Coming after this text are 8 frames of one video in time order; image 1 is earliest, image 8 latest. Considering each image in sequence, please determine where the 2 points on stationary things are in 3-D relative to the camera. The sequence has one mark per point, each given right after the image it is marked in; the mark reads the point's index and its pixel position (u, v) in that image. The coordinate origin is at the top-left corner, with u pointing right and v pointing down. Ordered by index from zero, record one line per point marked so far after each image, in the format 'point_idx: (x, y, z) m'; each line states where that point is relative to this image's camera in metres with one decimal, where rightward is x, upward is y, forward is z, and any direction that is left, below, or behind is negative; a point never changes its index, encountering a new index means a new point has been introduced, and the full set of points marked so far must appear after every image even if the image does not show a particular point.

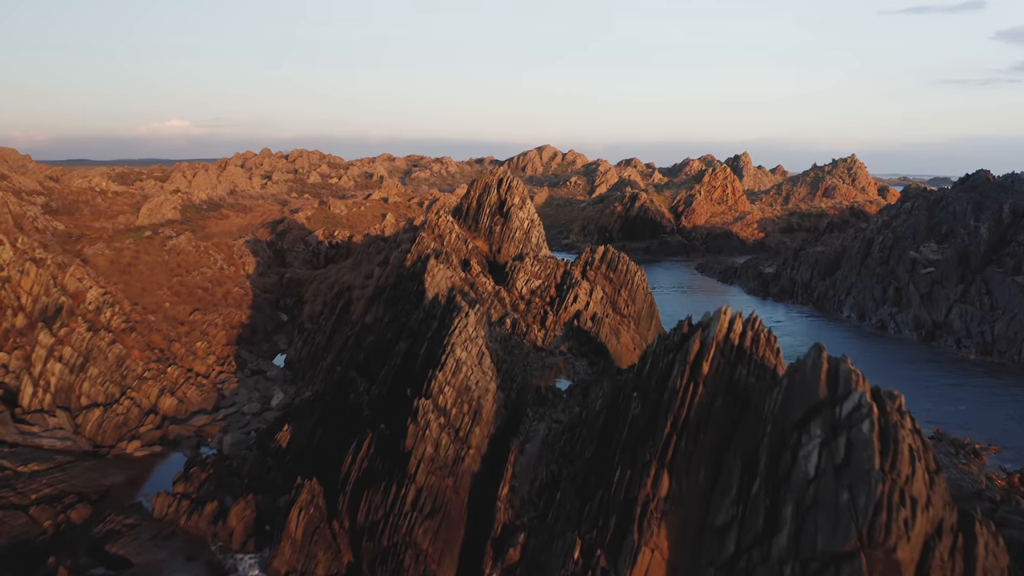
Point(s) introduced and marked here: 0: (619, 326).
0: (+2.8, -1.0, +18.1) m
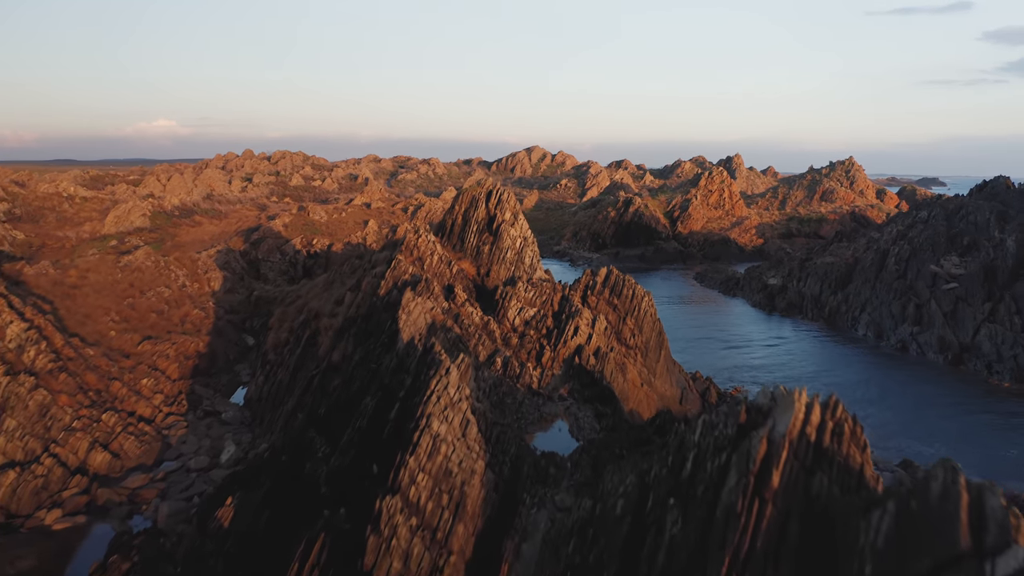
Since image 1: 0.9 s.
0: (+2.6, -1.7, +15.8) m
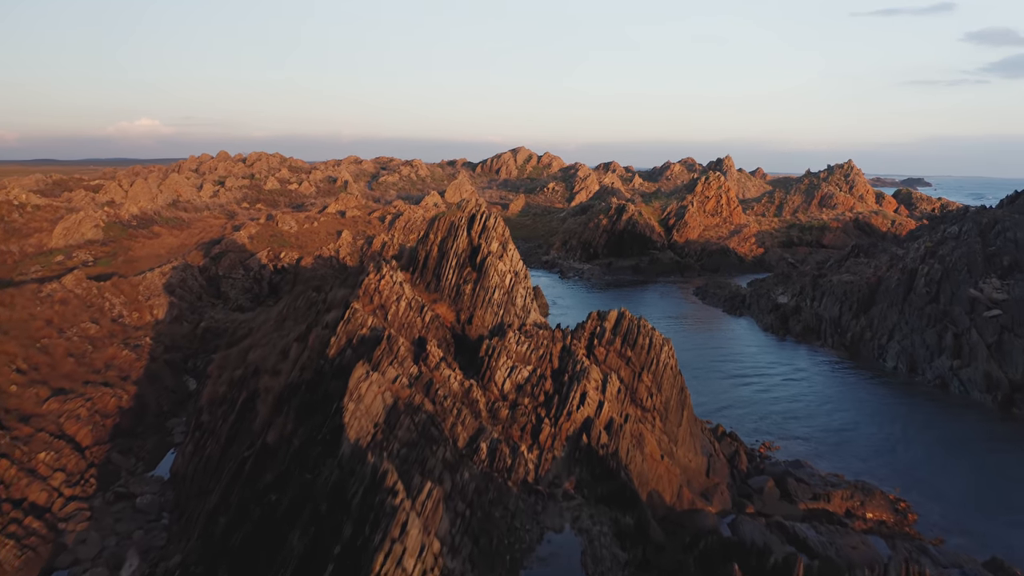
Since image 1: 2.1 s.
0: (+2.4, -2.6, +12.6) m
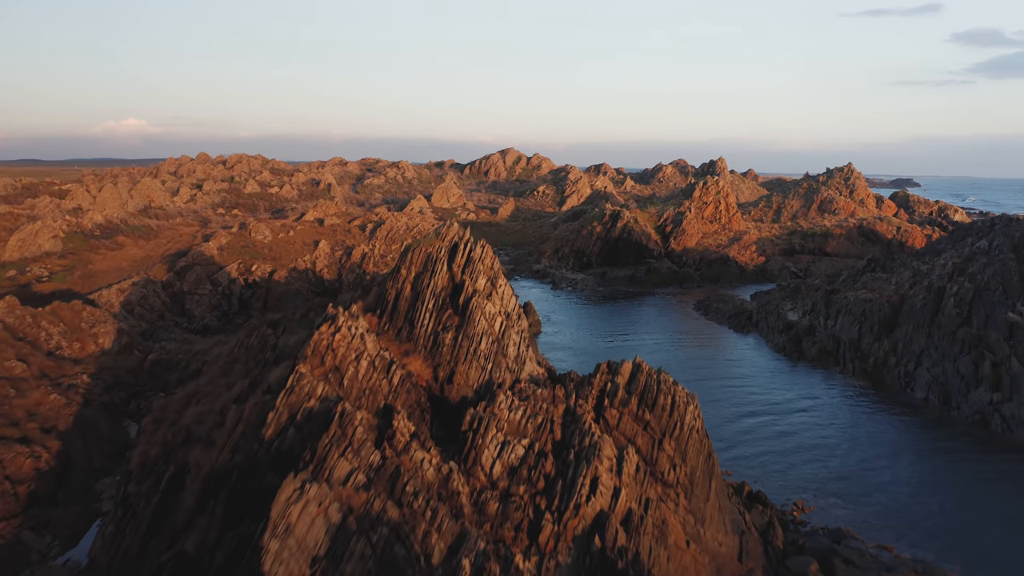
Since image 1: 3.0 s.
0: (+2.3, -3.4, +10.1) m
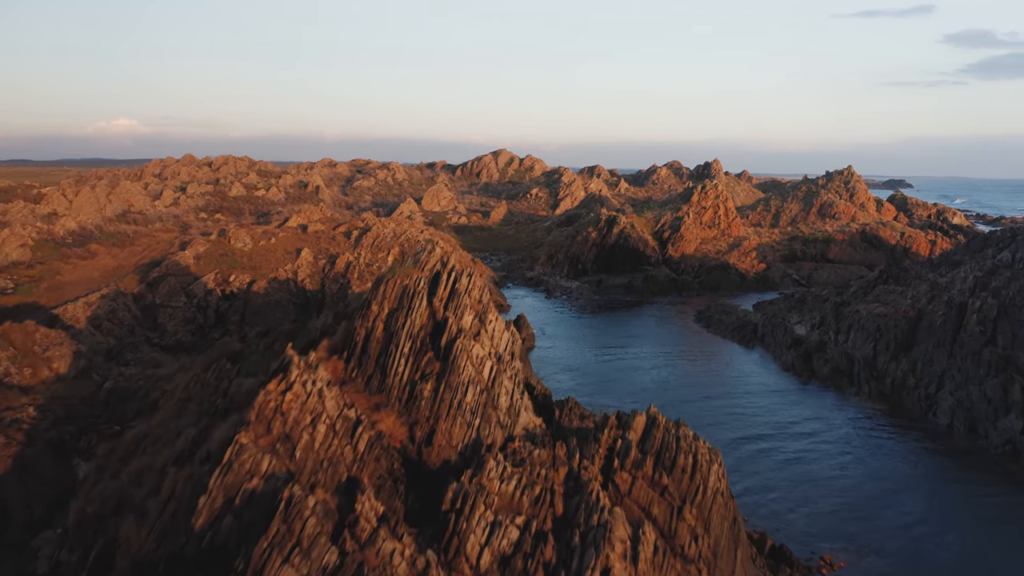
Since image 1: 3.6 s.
0: (+2.2, -4.0, +8.4) m
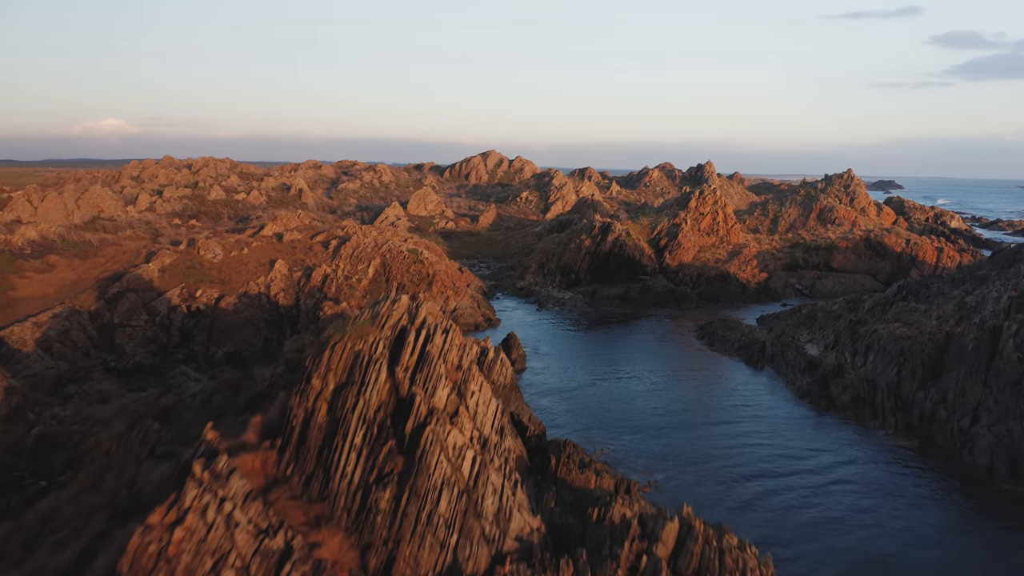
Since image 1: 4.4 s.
0: (+2.1, -4.7, +6.1) m
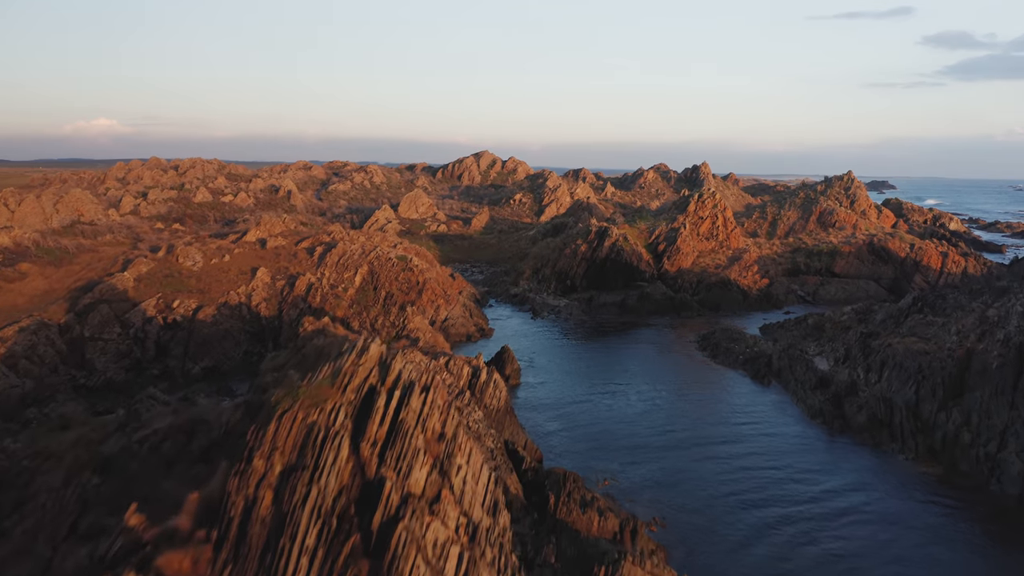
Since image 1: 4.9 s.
0: (+2.0, -5.1, +4.7) m
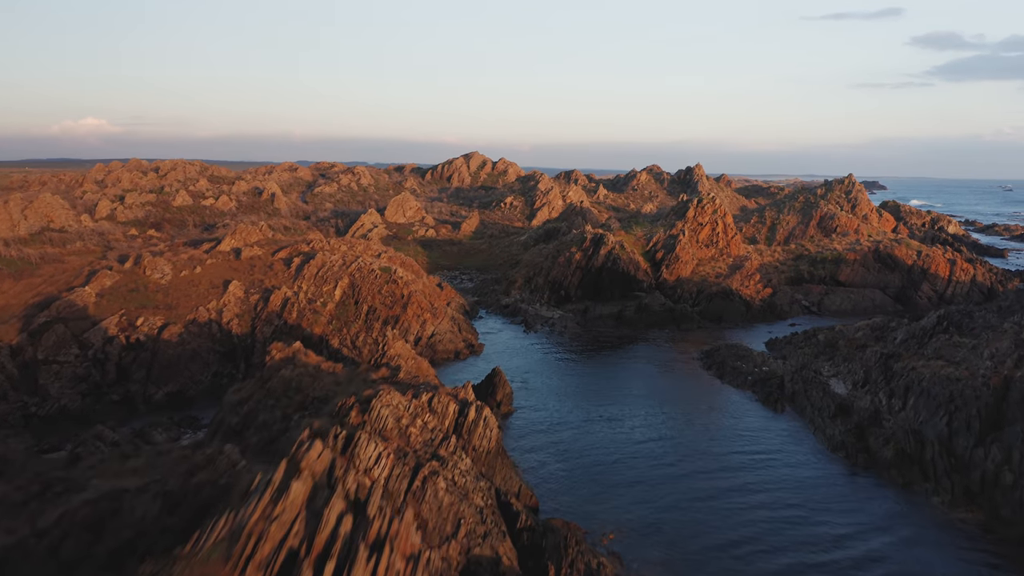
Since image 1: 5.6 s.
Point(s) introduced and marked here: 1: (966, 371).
0: (+2.1, -5.7, +2.7) m
1: (+13.4, -2.4, +20.1) m
